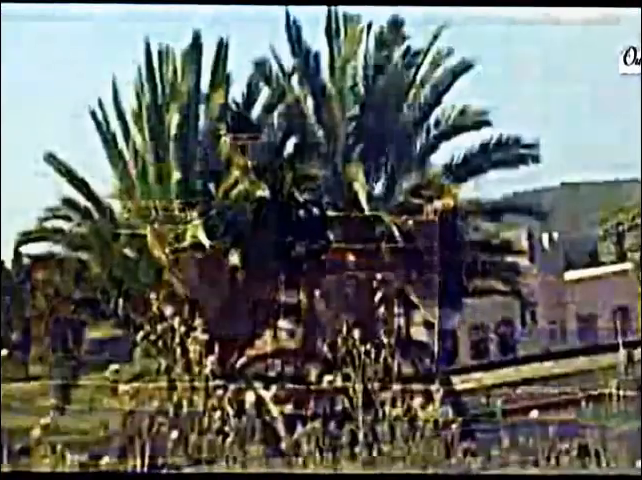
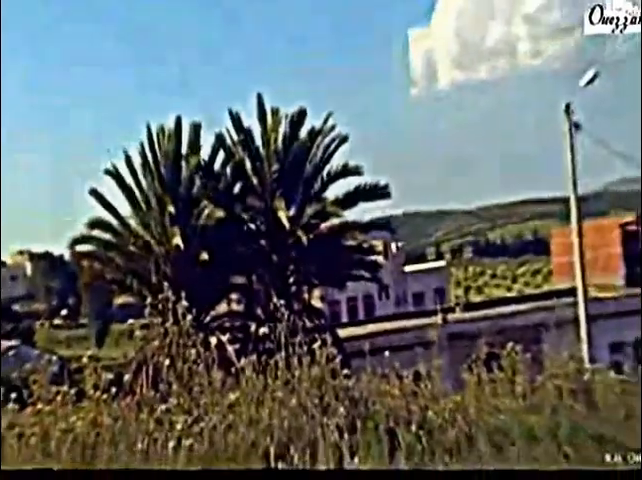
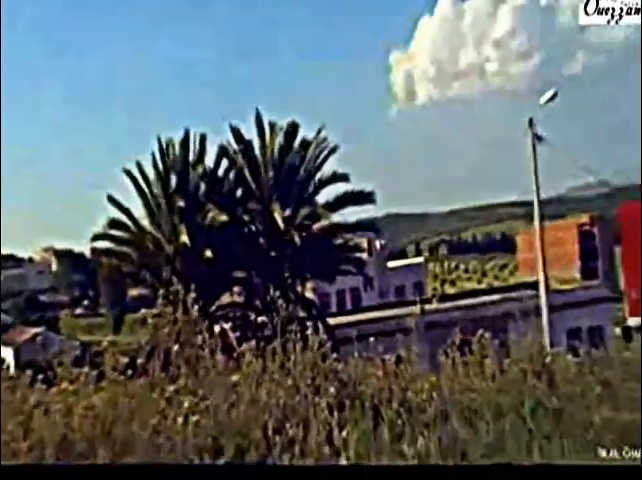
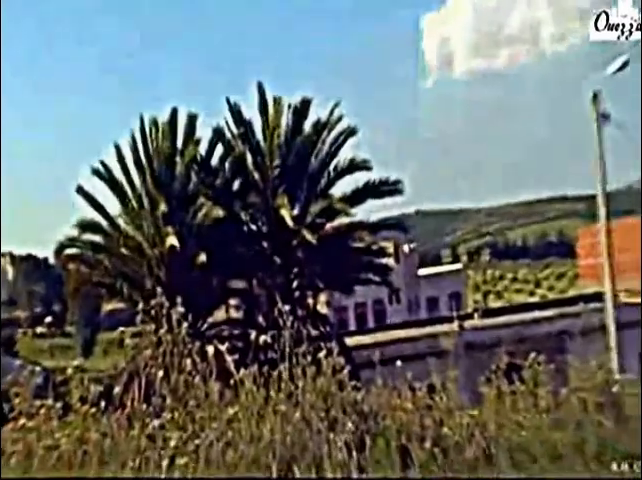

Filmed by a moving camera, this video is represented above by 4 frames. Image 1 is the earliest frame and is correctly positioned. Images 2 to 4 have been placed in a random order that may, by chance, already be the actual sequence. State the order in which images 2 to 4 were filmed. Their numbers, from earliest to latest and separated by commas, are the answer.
4, 2, 3
